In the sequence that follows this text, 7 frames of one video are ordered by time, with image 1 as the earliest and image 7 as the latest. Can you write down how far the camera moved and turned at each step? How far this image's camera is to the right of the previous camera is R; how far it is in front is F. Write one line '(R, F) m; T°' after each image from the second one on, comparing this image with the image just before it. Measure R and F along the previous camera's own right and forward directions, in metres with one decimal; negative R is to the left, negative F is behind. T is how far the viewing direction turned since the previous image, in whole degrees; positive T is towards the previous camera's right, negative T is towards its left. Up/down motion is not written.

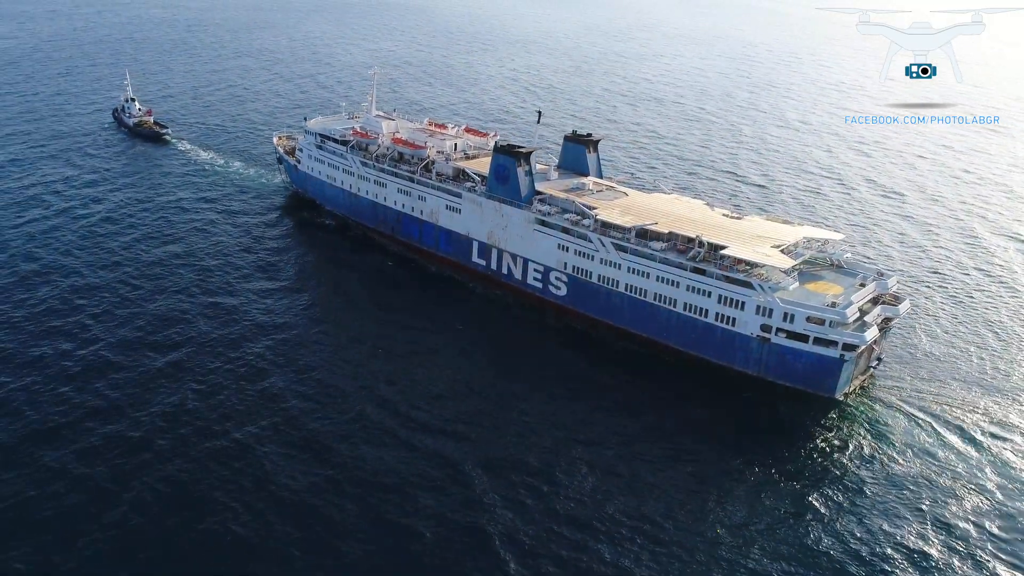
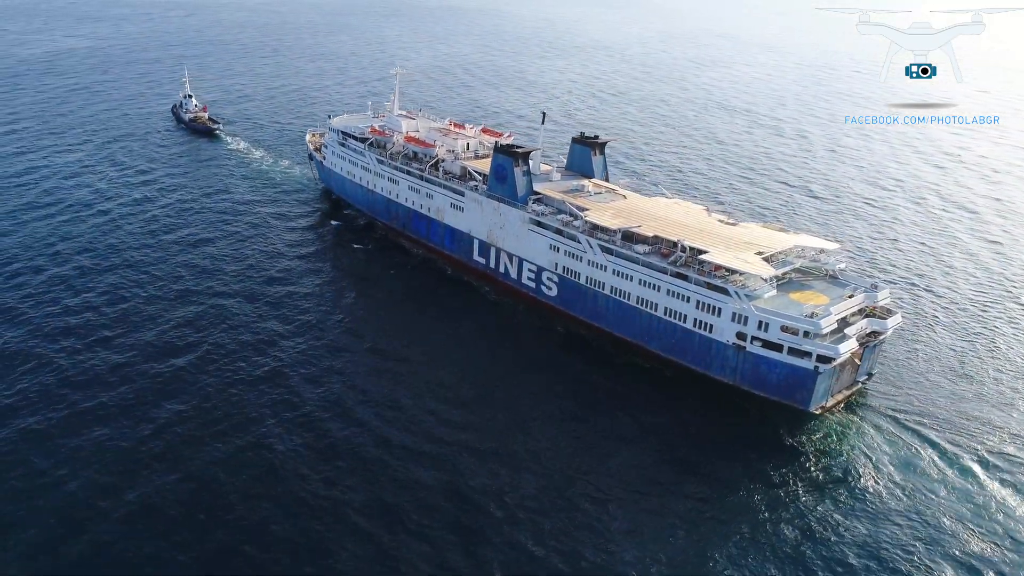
(+5.7, -0.3) m; -5°
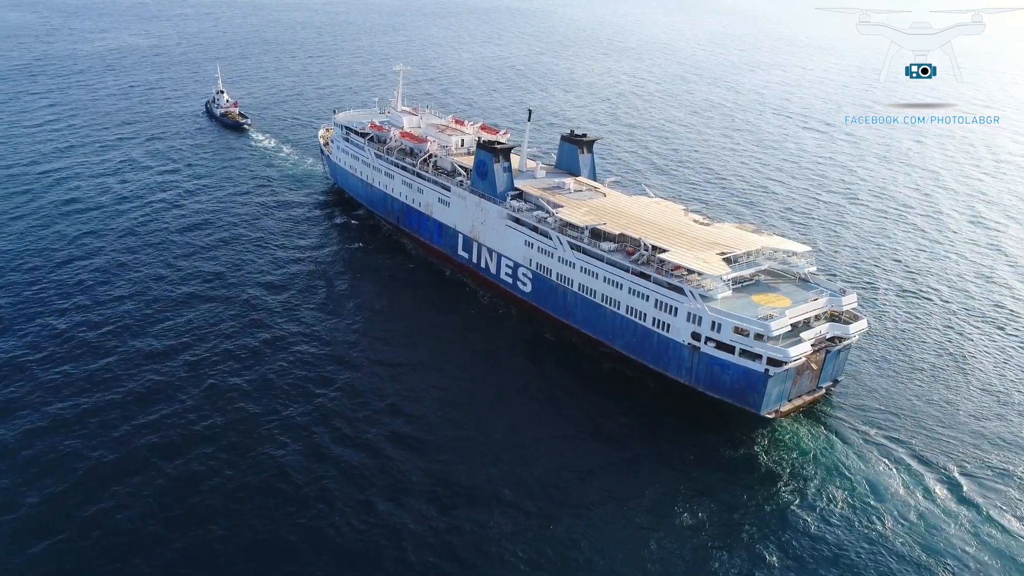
(+5.7, -0.3) m; -4°
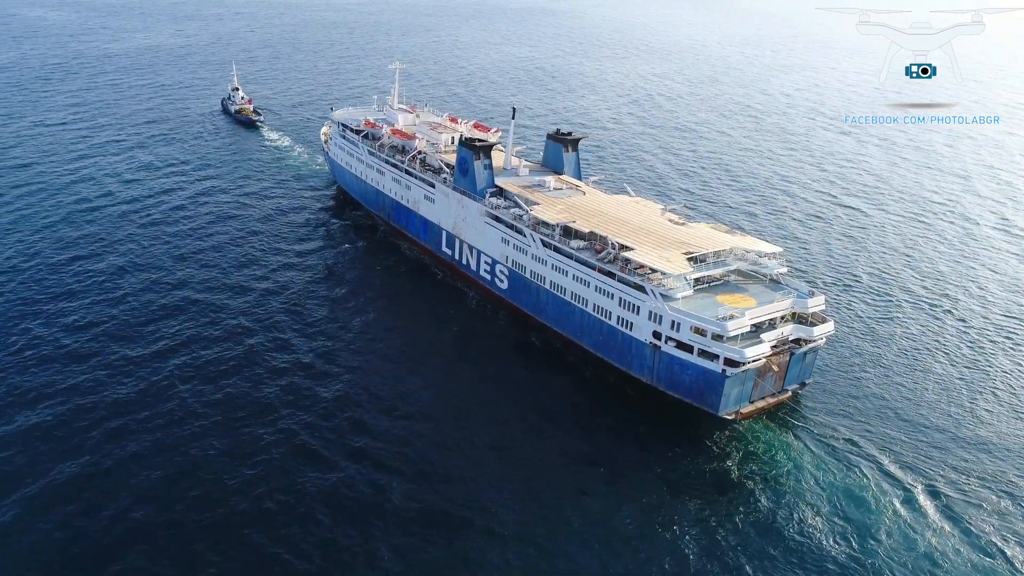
(+4.1, -0.1) m; -2°
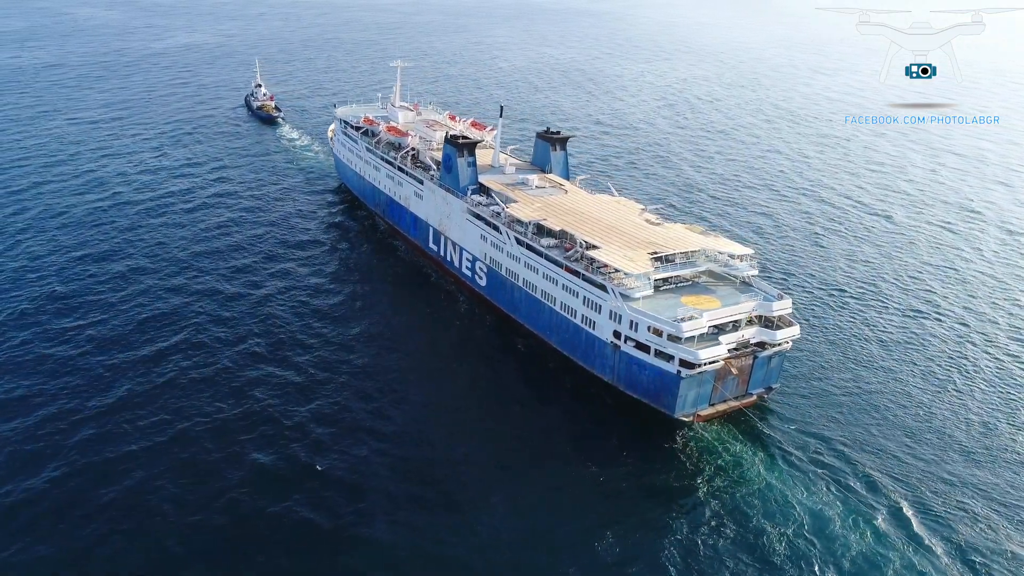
(+4.6, -0.1) m; -3°
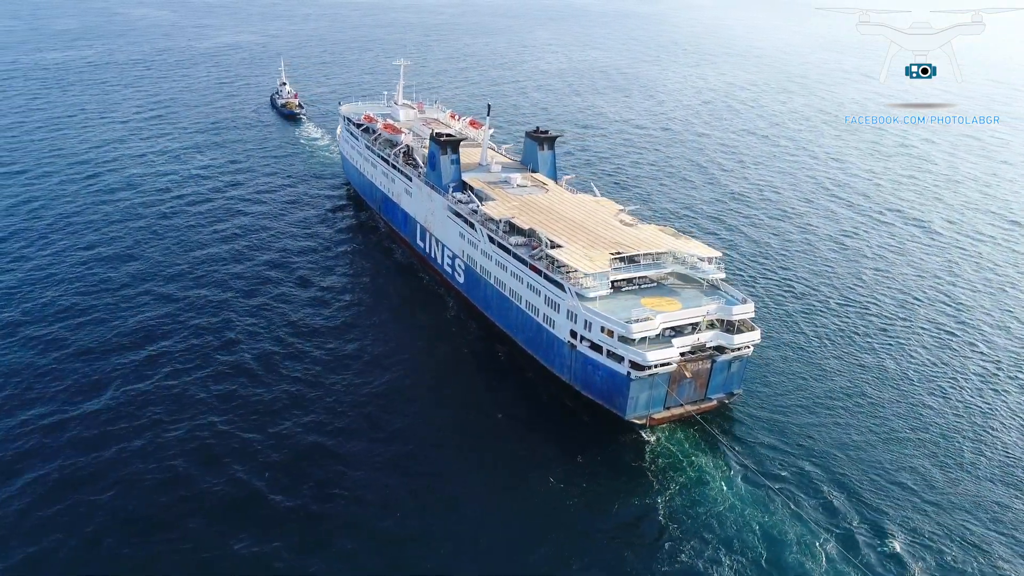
(+5.1, +0.1) m; -3°
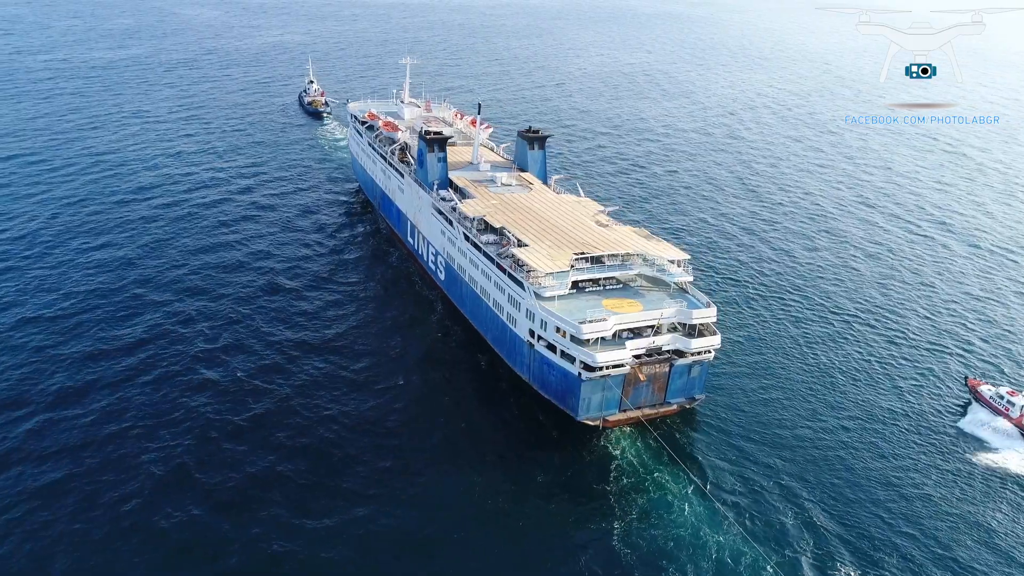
(+5.0, +0.1) m; -3°
